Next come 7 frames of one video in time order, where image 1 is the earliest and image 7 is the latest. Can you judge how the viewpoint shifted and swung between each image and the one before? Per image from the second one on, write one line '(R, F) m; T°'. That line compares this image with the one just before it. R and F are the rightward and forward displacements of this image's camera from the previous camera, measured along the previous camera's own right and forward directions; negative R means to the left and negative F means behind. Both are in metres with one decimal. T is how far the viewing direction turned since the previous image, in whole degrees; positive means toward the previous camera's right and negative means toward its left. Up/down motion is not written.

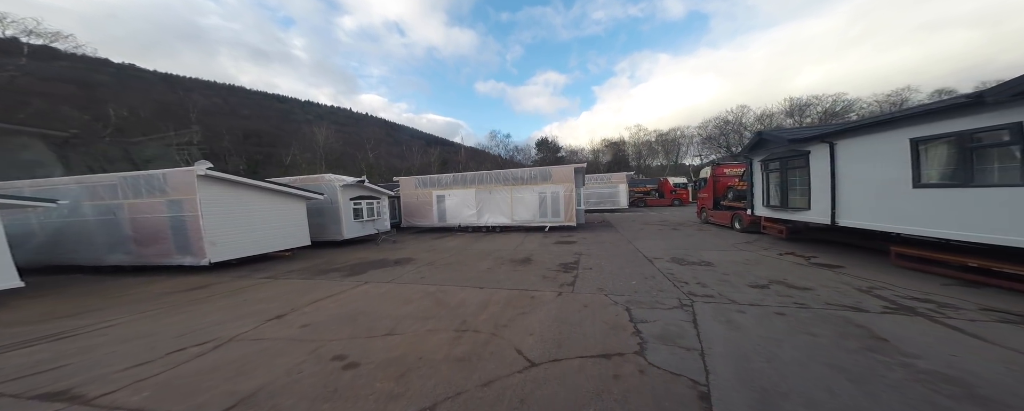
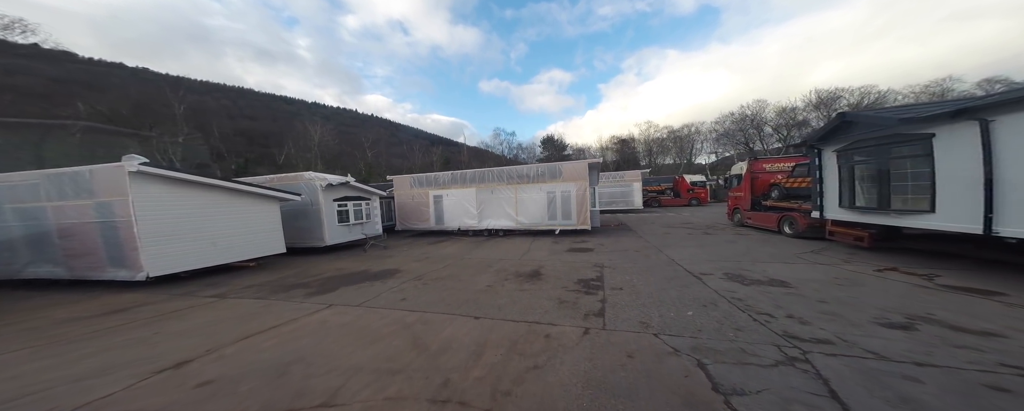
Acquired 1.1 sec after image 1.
(0.0, +1.6) m; -1°
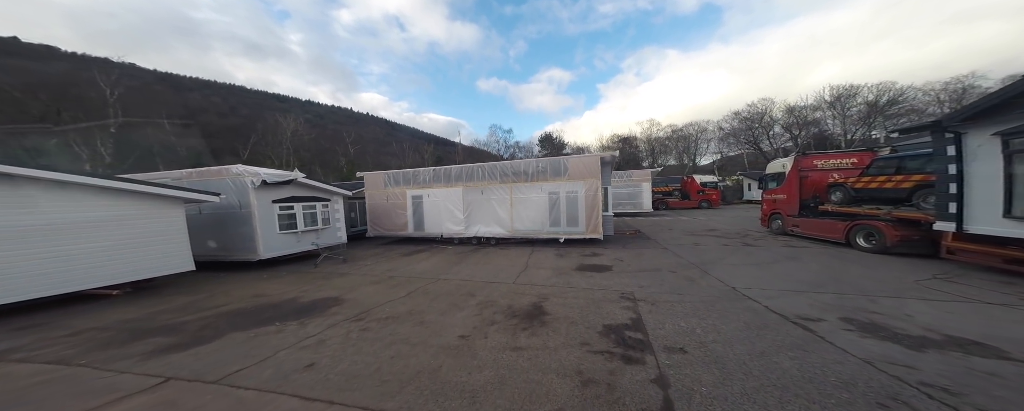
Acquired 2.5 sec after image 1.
(+0.1, +2.3) m; 0°
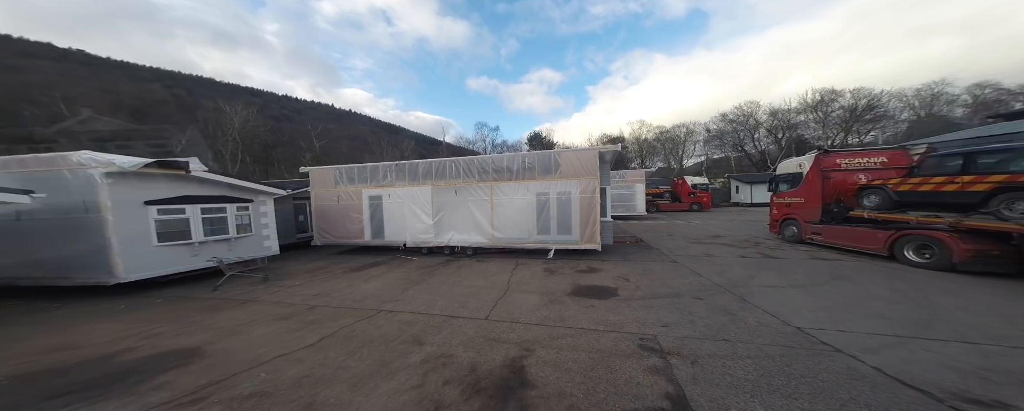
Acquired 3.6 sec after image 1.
(+0.3, +1.8) m; +3°
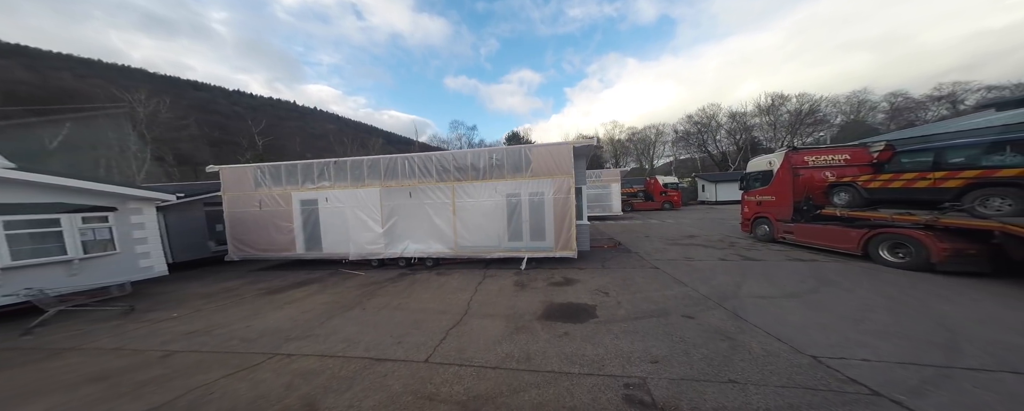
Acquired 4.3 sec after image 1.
(+0.4, +1.0) m; +5°
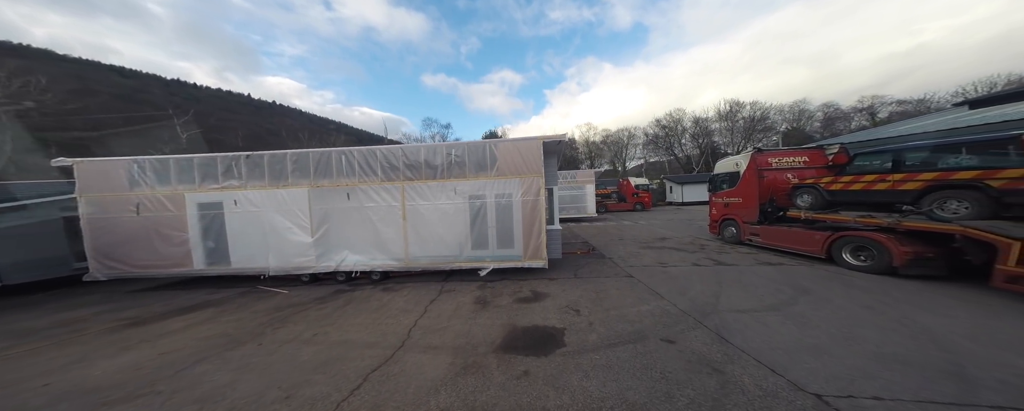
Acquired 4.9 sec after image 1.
(+0.4, +0.8) m; +5°
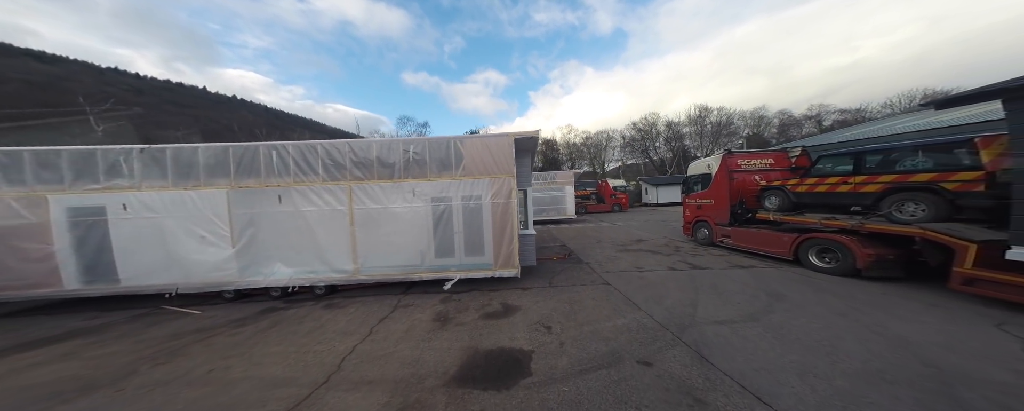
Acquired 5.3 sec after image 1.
(+0.3, +0.5) m; +4°
